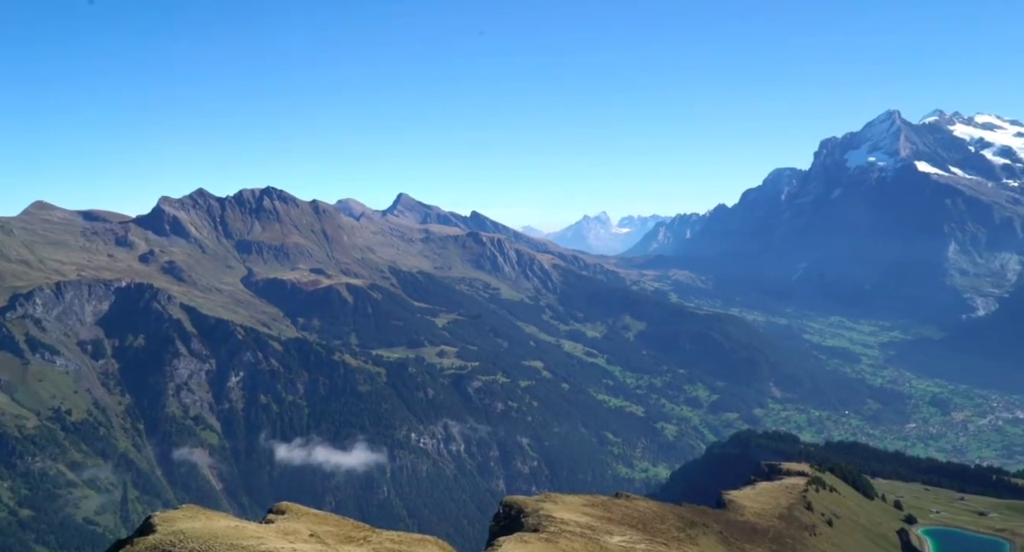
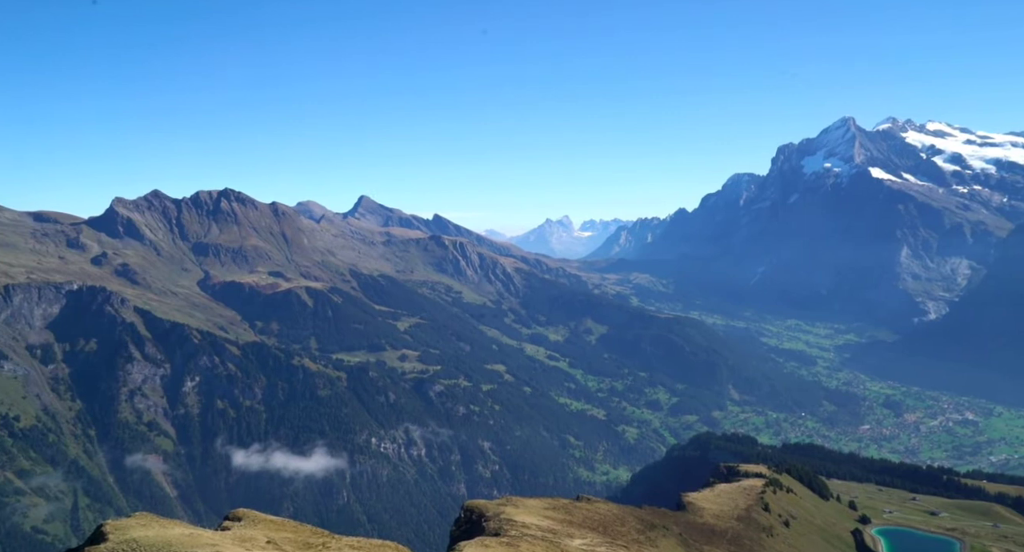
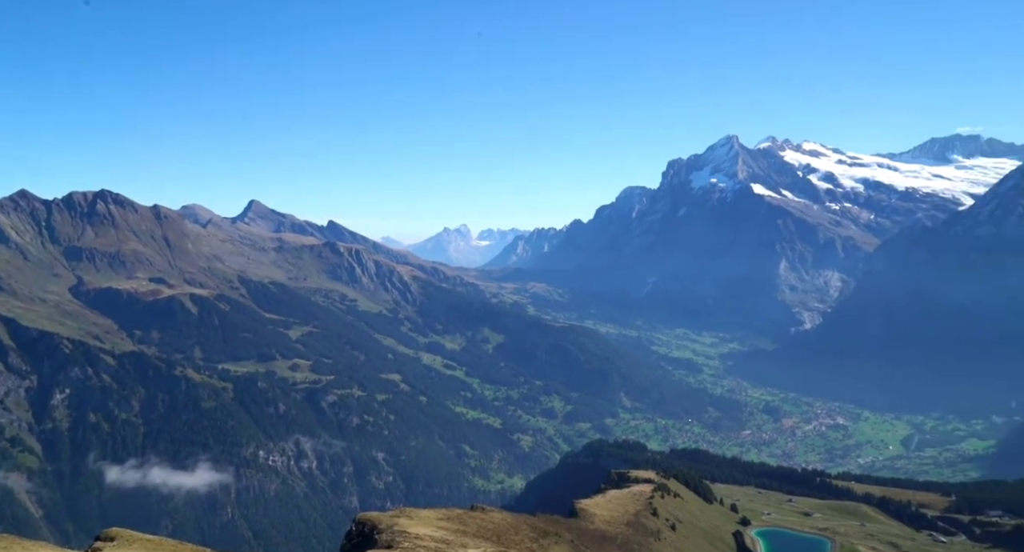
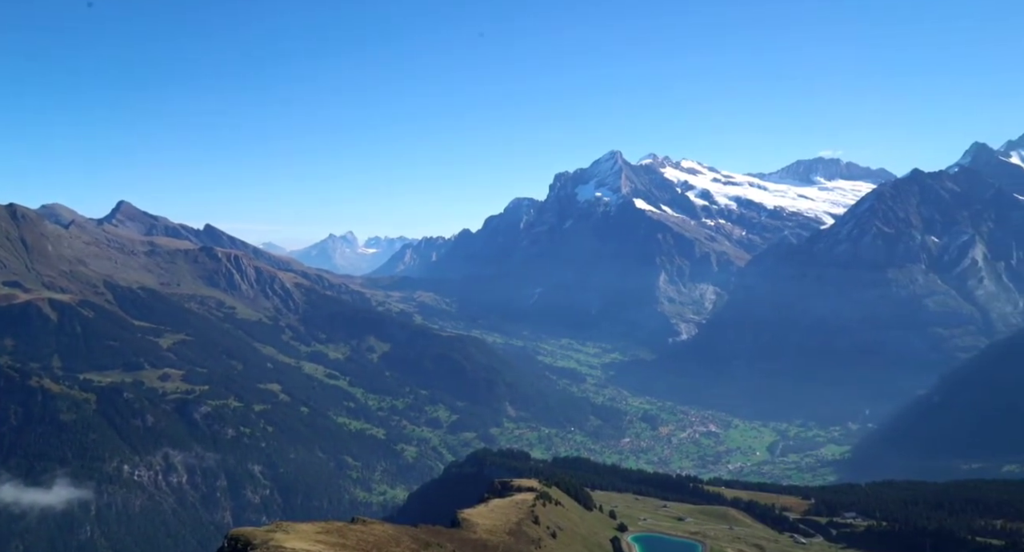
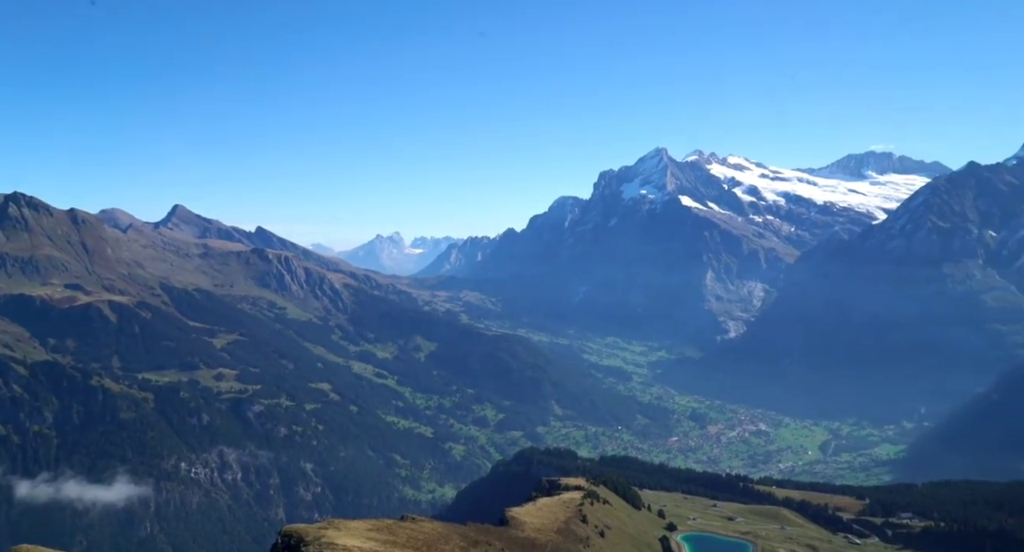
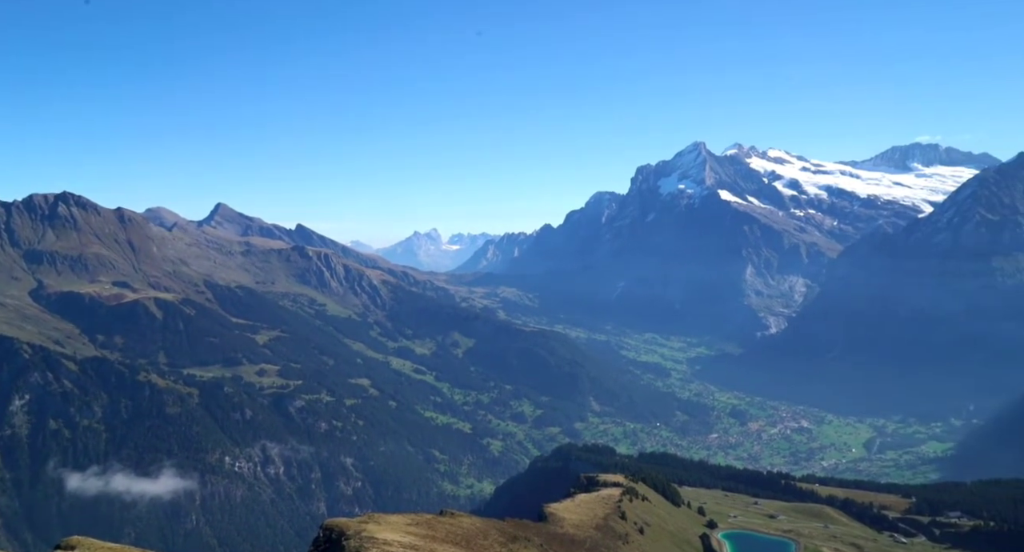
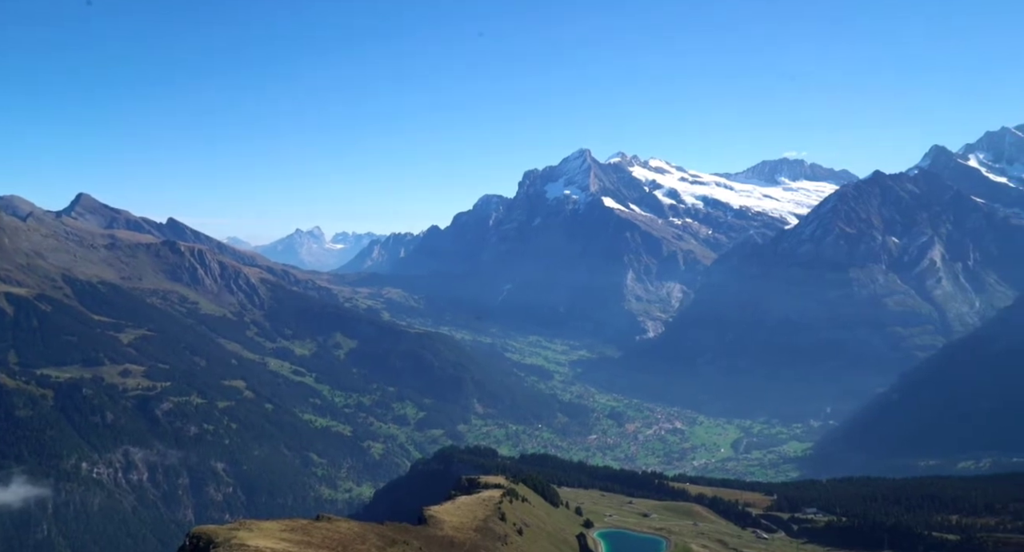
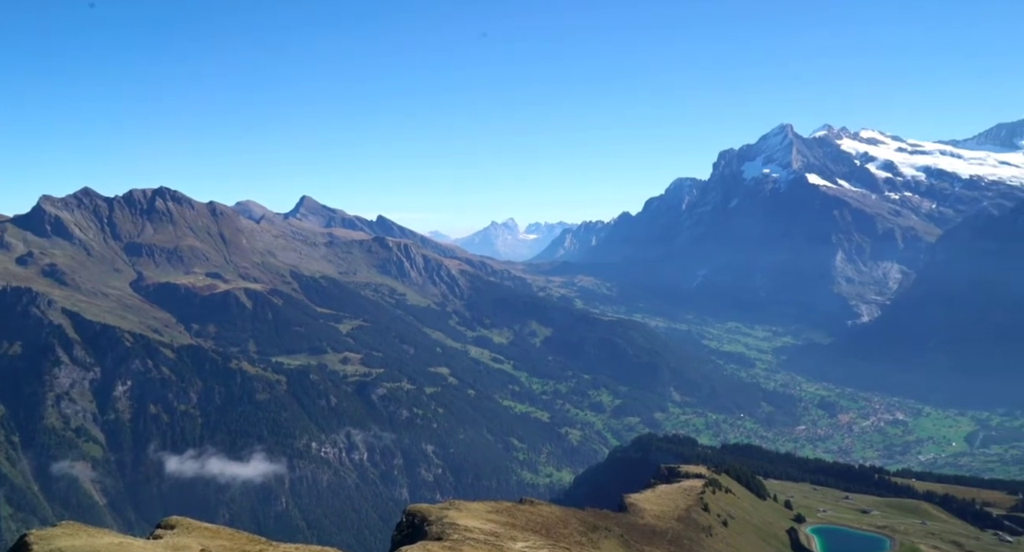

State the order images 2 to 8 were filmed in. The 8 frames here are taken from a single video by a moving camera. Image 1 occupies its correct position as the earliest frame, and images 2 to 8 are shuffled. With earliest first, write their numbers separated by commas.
2, 8, 3, 6, 5, 4, 7
